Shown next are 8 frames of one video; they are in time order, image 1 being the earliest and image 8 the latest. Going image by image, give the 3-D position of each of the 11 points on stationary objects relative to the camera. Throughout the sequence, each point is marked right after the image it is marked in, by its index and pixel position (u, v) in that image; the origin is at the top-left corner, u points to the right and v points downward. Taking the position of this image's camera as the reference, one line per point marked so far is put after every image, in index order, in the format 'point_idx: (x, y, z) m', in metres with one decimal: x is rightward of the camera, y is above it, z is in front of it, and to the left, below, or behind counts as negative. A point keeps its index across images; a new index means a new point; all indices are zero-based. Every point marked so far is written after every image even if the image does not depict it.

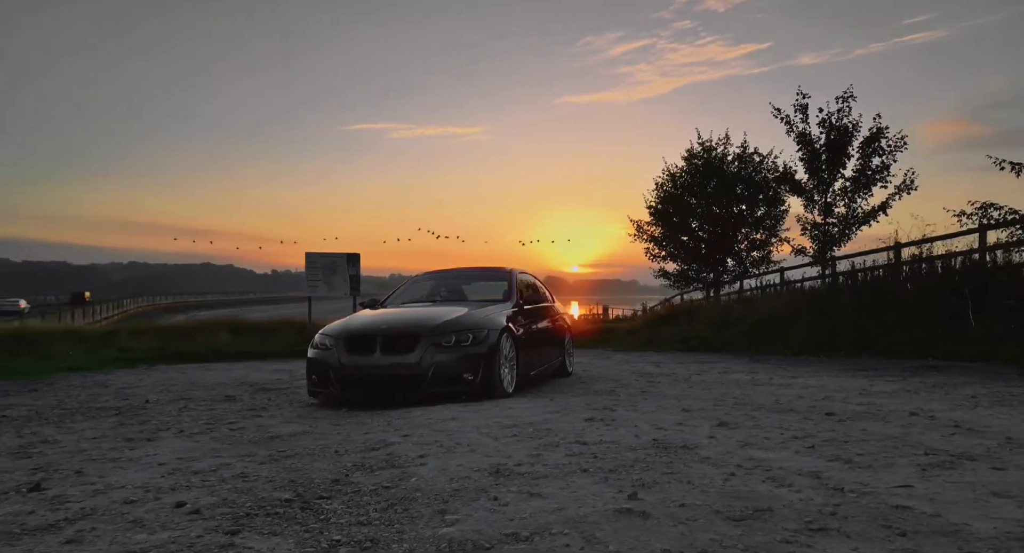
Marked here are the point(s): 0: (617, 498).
0: (+0.4, -0.8, +2.7) m
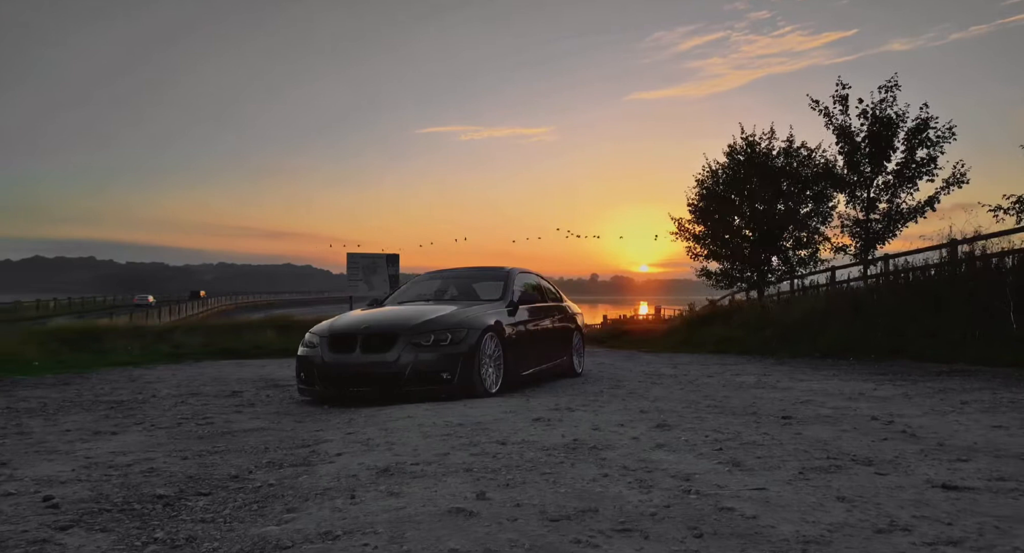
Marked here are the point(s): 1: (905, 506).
0: (-0.2, -0.8, +2.7) m
1: (+1.2, -0.7, +2.2) m
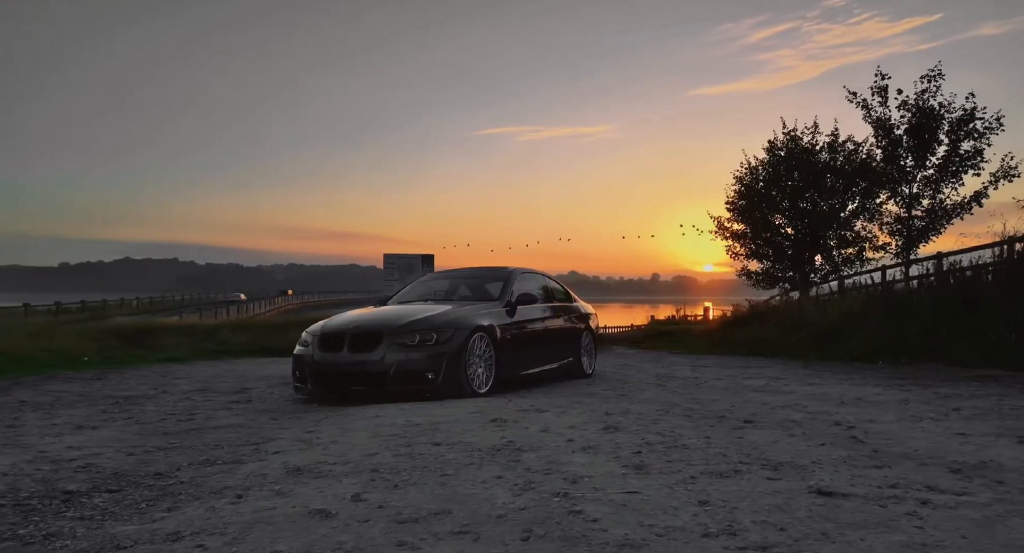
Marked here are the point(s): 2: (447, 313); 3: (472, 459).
0: (-0.7, -0.8, +2.6) m
1: (+0.7, -0.7, +2.2) m
2: (-0.8, -0.5, +9.0) m
3: (-0.2, -0.9, +3.5) m
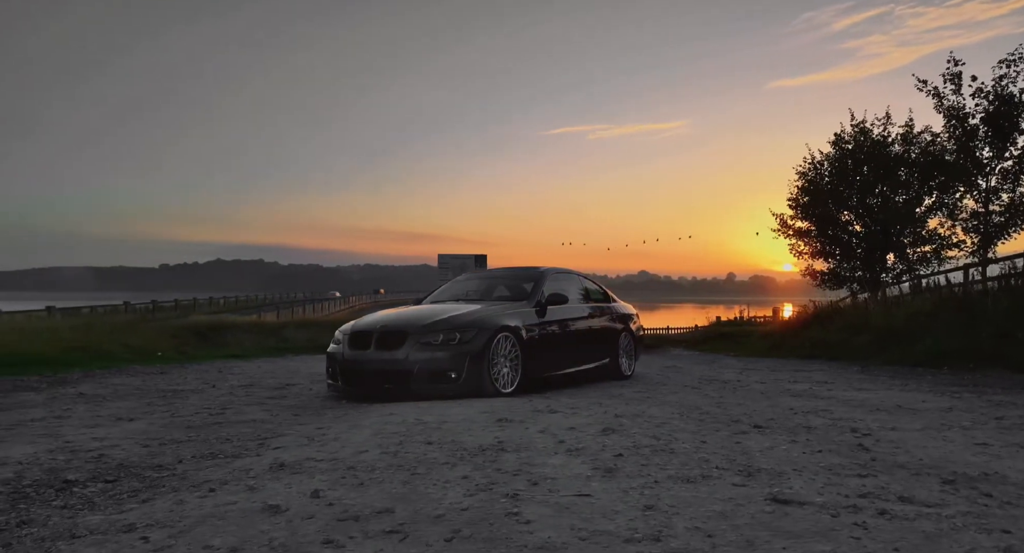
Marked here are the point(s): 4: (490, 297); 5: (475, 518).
0: (-0.8, -0.8, +2.7) m
1: (+0.5, -0.7, +2.1) m
2: (-0.5, -0.5, +9.1) m
3: (-0.3, -0.9, +3.5) m
4: (-0.3, -0.3, +10.4) m
5: (-0.1, -0.7, +2.1) m
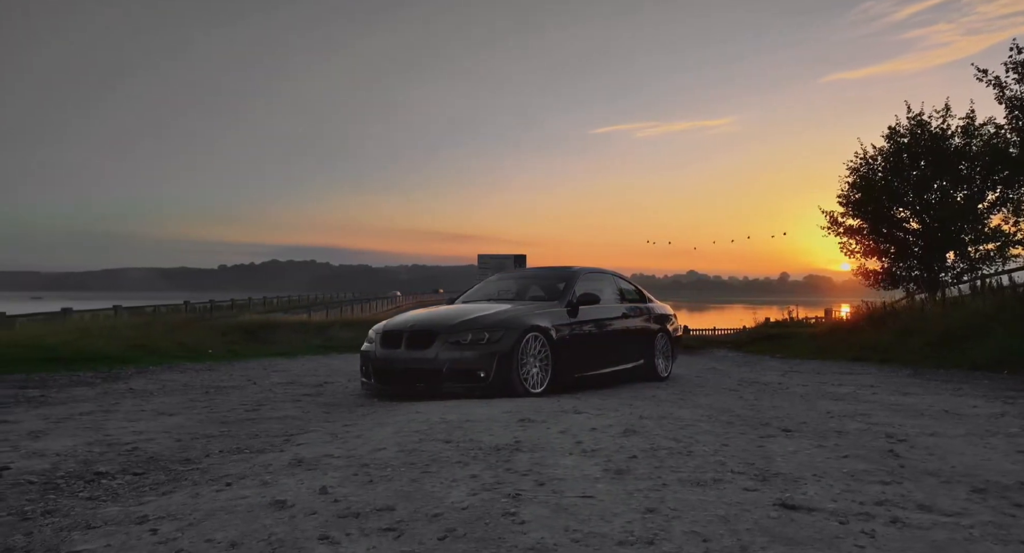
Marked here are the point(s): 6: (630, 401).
0: (-0.8, -0.8, +2.7) m
1: (+0.5, -0.7, +2.1) m
2: (-0.1, -0.5, +9.1) m
3: (-0.2, -0.9, +3.5) m
4: (+0.2, -0.3, +10.4) m
5: (-0.1, -0.7, +2.1) m
6: (+1.4, -1.5, +8.8) m
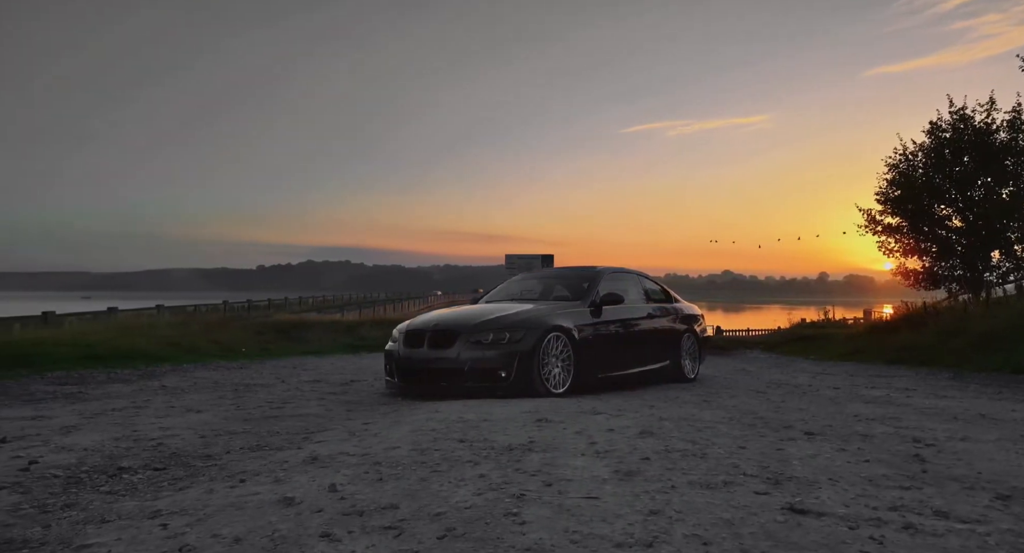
0: (-0.8, -0.8, +2.8) m
1: (+0.5, -0.7, +2.1) m
2: (+0.2, -0.5, +9.1) m
3: (-0.2, -0.9, +3.5) m
4: (+0.5, -0.3, +10.4) m
5: (-0.1, -0.7, +2.1) m
6: (+1.7, -1.5, +8.7) m
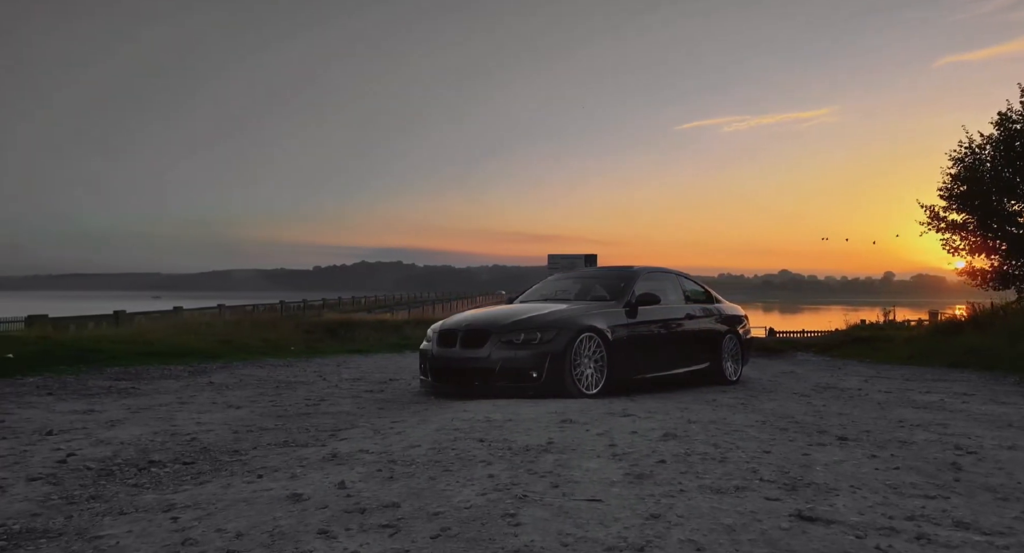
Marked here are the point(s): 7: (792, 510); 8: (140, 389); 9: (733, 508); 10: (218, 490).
0: (-0.7, -0.8, +2.8) m
1: (+0.5, -0.7, +2.0) m
2: (+0.6, -0.5, +9.0) m
3: (-0.1, -0.9, +3.5) m
4: (+1.0, -0.3, +10.3) m
5: (-0.1, -0.7, +2.1) m
6: (+2.1, -1.5, +8.6) m
7: (+0.9, -0.8, +2.3) m
8: (-5.4, -1.6, +10.3) m
9: (+0.7, -0.8, +2.4) m
10: (-1.2, -0.9, +2.9) m
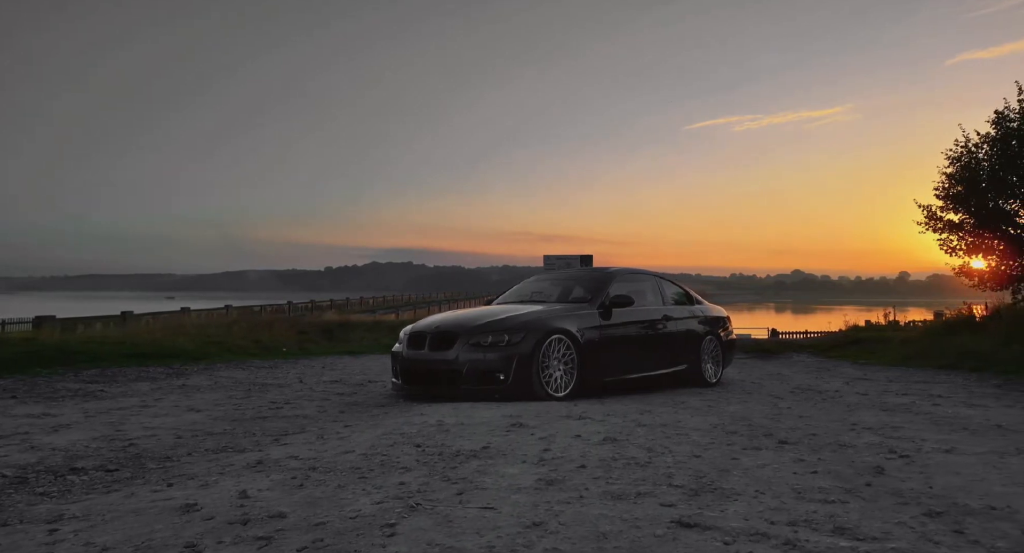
0: (-1.1, -0.8, +2.8) m
1: (+0.2, -0.7, +2.0) m
2: (+0.2, -0.5, +9.0) m
3: (-0.5, -0.9, +3.5) m
4: (+0.6, -0.3, +10.3) m
5: (-0.5, -0.8, +2.1) m
6: (+1.7, -1.6, +8.6) m
7: (+0.6, -0.8, +2.3) m
8: (-5.8, -1.7, +10.2) m
9: (+0.4, -0.8, +2.4) m
10: (-1.6, -0.9, +2.9) m
